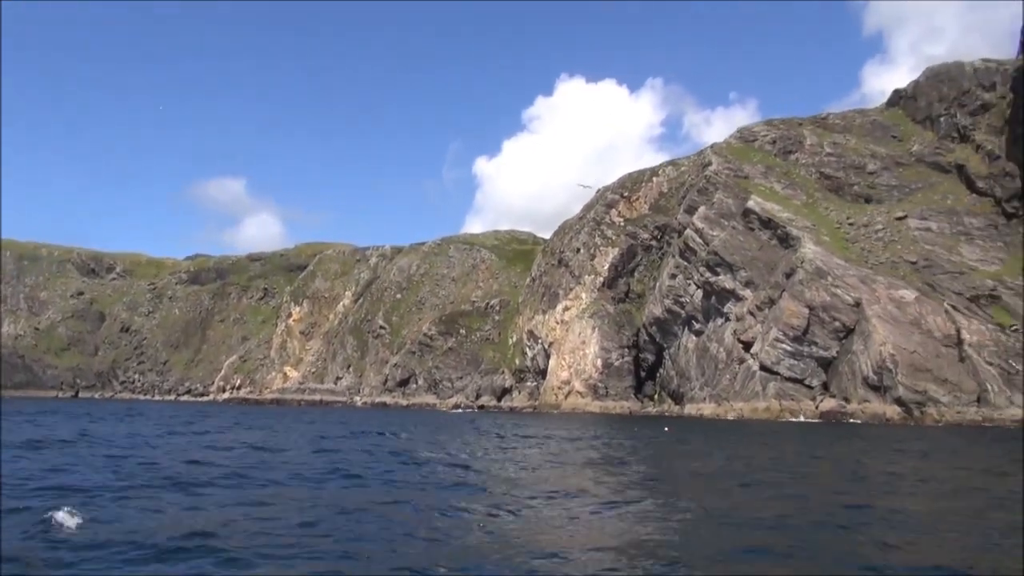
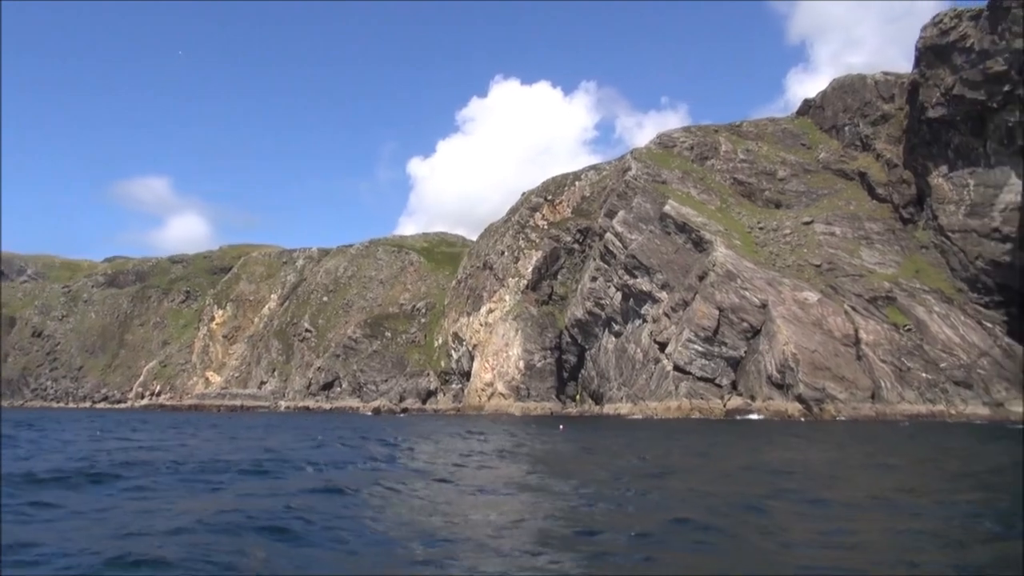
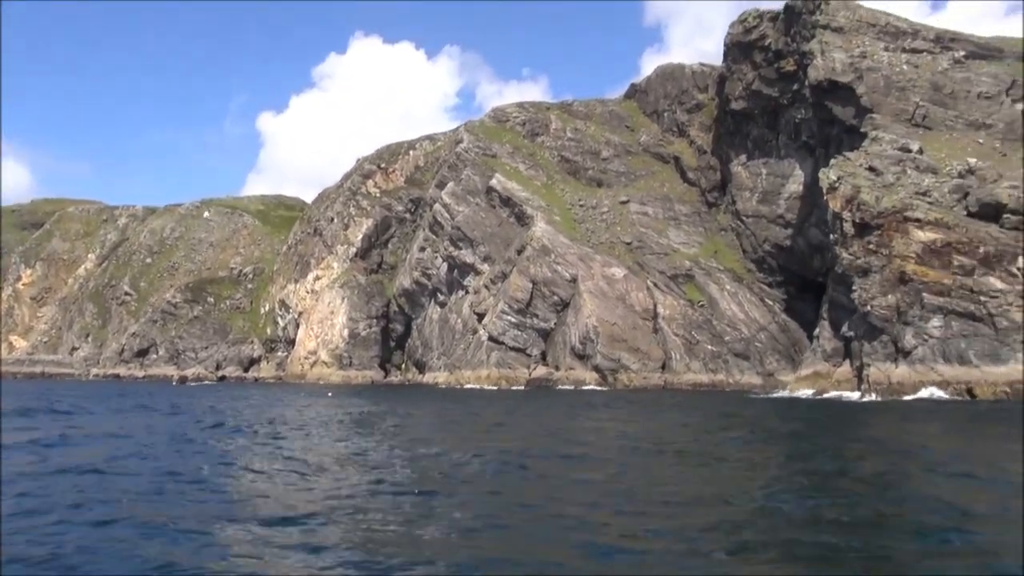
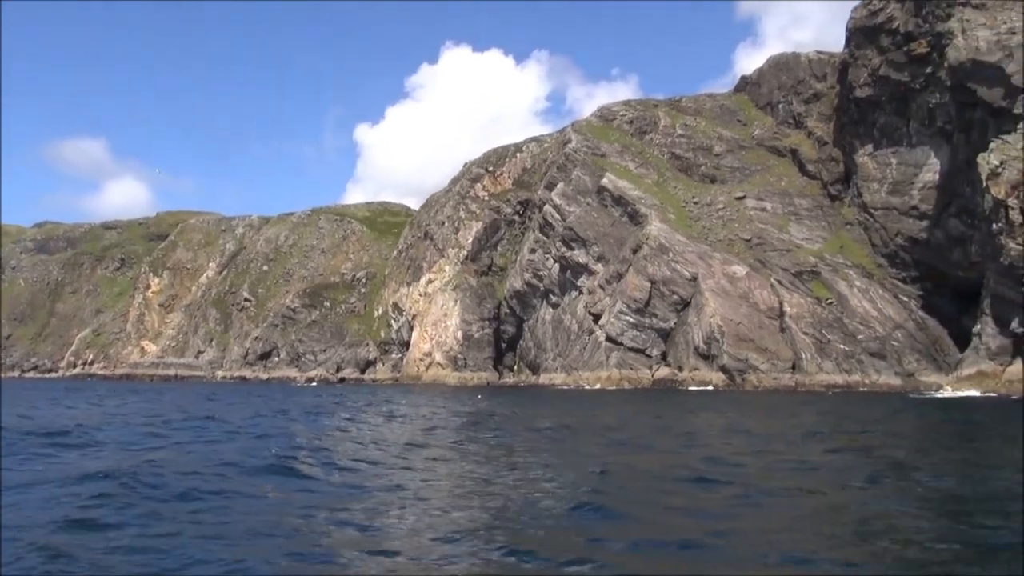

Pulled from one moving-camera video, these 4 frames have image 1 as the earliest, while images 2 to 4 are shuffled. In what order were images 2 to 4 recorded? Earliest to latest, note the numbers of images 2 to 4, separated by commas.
2, 4, 3
